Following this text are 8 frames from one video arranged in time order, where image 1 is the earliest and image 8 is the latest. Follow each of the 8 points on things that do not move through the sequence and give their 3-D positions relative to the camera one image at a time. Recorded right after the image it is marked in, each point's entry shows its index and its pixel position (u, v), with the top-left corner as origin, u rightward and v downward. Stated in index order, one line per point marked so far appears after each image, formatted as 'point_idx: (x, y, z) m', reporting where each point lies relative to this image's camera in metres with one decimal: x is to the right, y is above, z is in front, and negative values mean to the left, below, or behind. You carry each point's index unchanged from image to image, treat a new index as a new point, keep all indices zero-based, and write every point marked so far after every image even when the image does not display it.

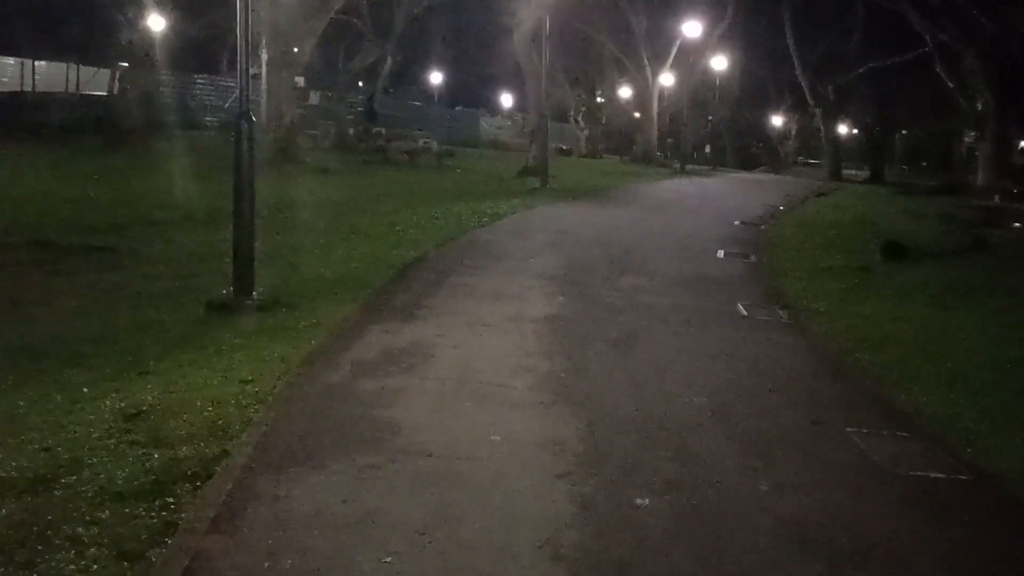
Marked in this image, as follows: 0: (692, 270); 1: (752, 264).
0: (+1.9, +0.2, +14.8) m
1: (+2.7, +0.3, +16.0) m
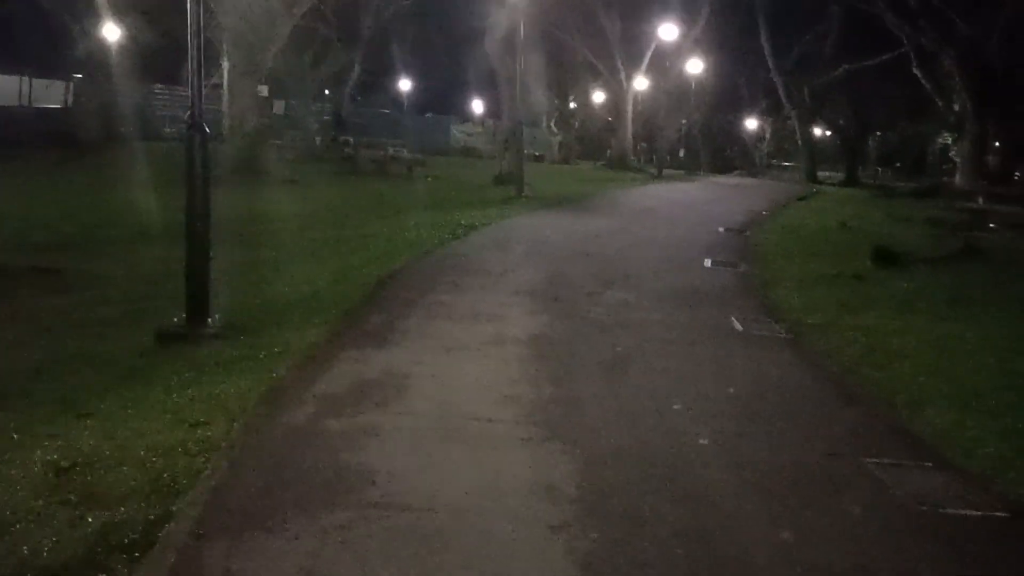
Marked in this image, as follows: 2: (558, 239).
0: (+1.6, +0.1, +14.1) m
1: (+2.5, +0.2, +15.3) m
2: (+0.6, +0.6, +17.5) m
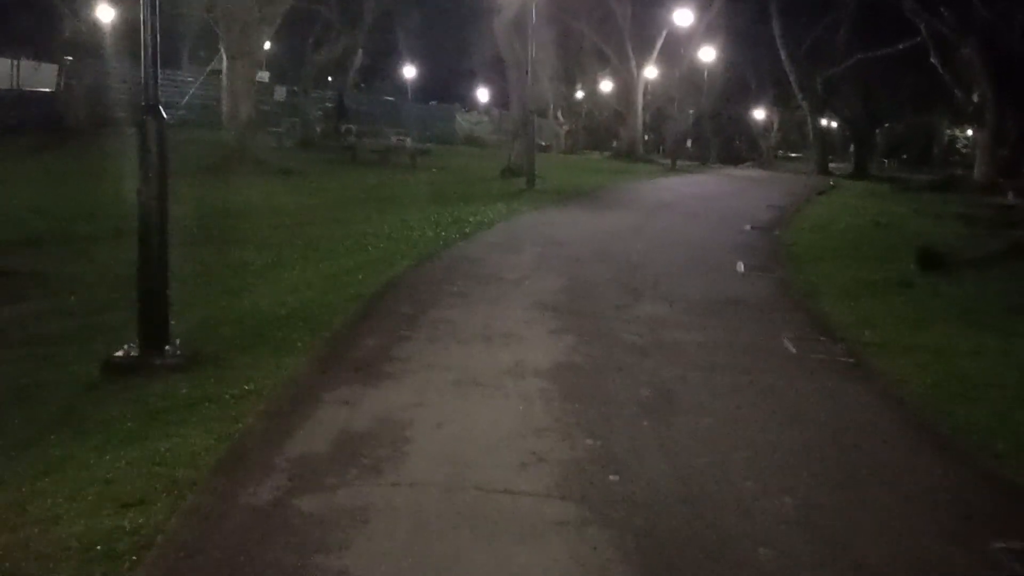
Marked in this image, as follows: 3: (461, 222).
0: (+1.8, 0.0, +12.5) m
1: (+2.6, +0.1, +13.7) m
2: (+0.7, +0.6, +15.9) m
3: (-0.6, +0.8, +17.4) m
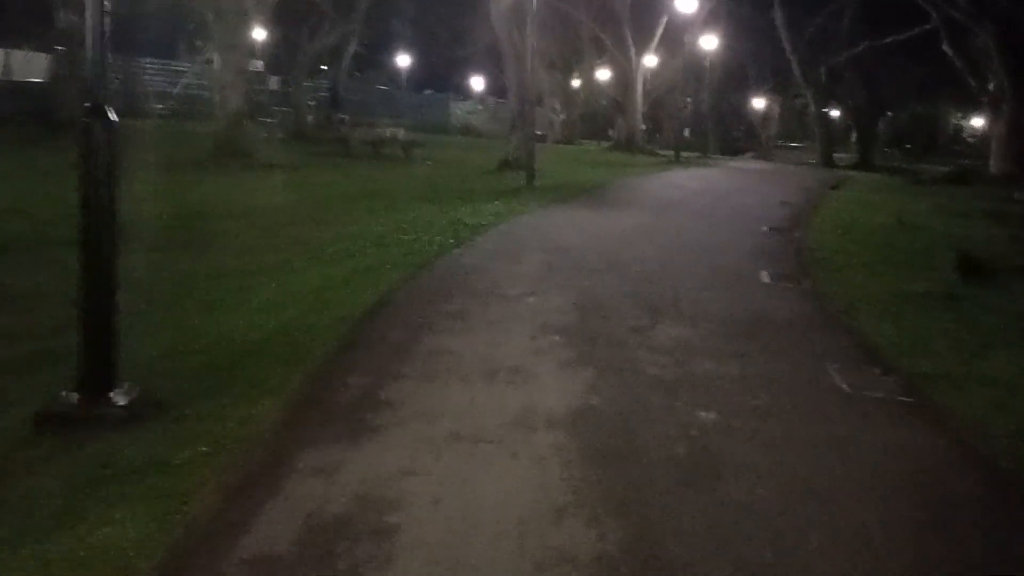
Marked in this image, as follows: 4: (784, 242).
0: (+1.8, -0.1, +11.2) m
1: (+2.6, 0.0, +12.4) m
2: (+0.8, +0.5, +14.6) m
3: (-0.6, +0.7, +16.1) m
4: (+3.1, +0.5, +16.2) m
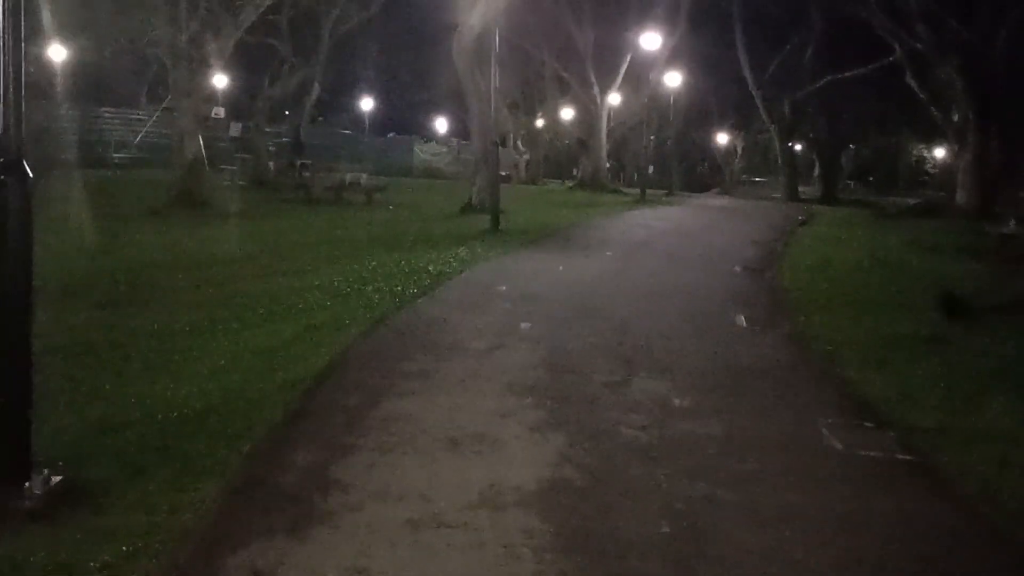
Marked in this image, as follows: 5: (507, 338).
0: (+1.5, -0.5, +10.6) m
1: (+2.3, -0.4, +11.8) m
2: (+0.4, 0.0, +14.0) m
3: (-1.0, +0.2, +15.5) m
4: (+2.8, 0.0, +15.6) m
5: (0.0, -0.4, +10.7) m
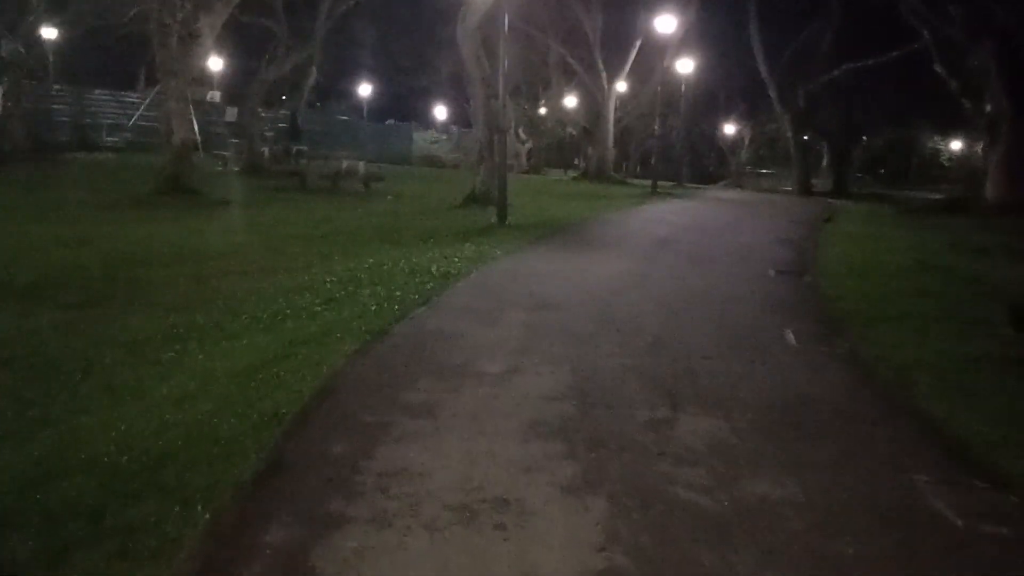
0: (+1.6, -0.6, +9.1) m
1: (+2.4, -0.5, +10.3) m
2: (+0.5, -0.1, +12.4) m
3: (-0.9, +0.2, +13.9) m
4: (+2.9, 0.0, +14.1) m
5: (+0.1, -0.5, +9.2) m
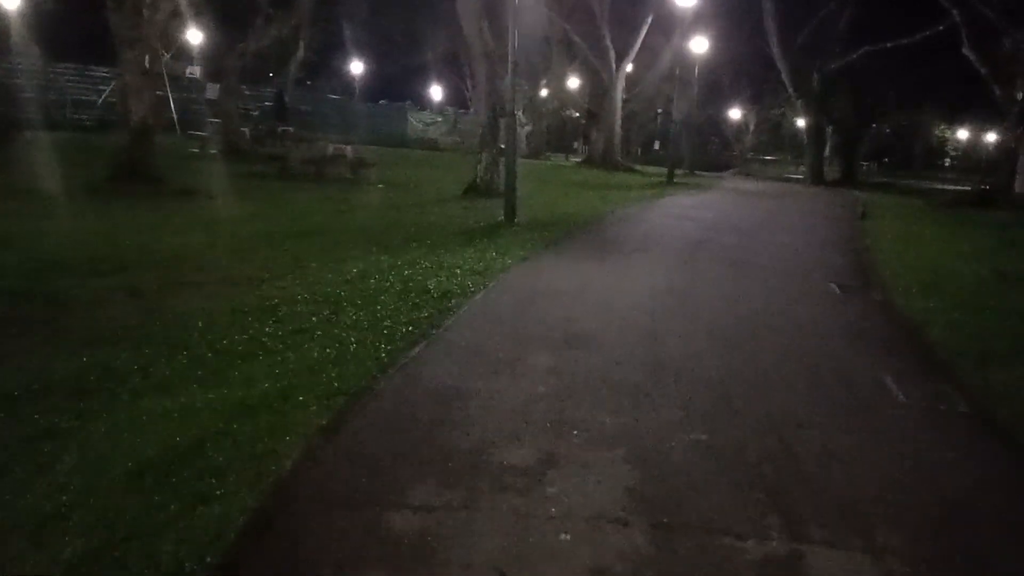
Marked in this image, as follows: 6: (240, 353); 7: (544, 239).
0: (+1.8, -0.8, +6.4) m
1: (+2.6, -0.7, +7.6) m
2: (+0.7, -0.3, +9.7) m
3: (-0.7, 0.0, +11.2) m
4: (+3.0, -0.2, +11.4) m
5: (+0.2, -0.7, +6.5) m
6: (-1.7, -0.4, +8.4) m
7: (+0.3, +0.6, +15.8) m
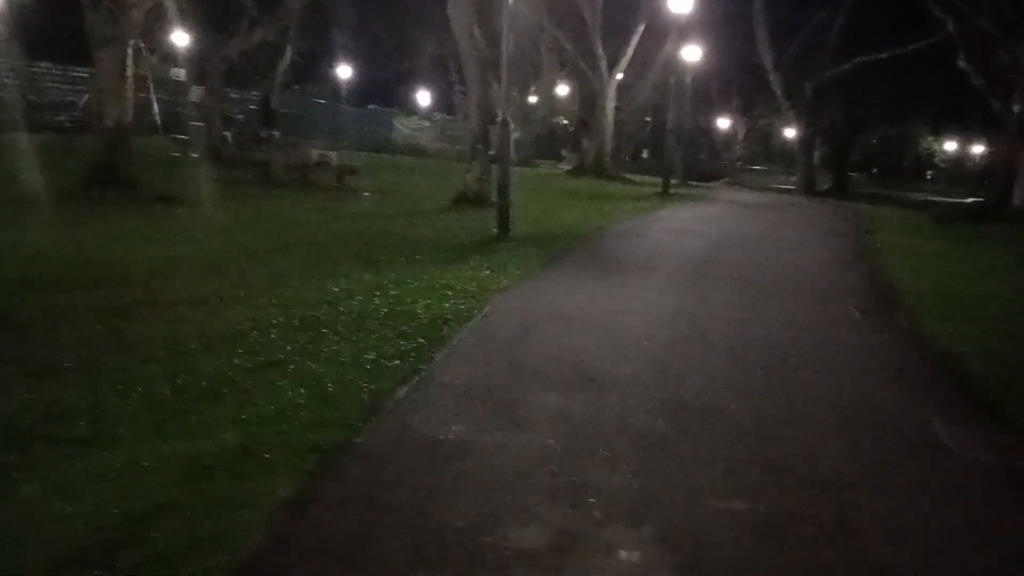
0: (+1.8, -1.0, +5.3) m
1: (+2.6, -0.9, +6.5) m
2: (+0.7, -0.5, +8.7) m
3: (-0.7, -0.2, +10.1) m
4: (+3.0, -0.5, +10.3) m
5: (+0.3, -0.9, +5.4) m
6: (-1.7, -0.6, +7.3) m
7: (+0.3, +0.3, +14.8) m
